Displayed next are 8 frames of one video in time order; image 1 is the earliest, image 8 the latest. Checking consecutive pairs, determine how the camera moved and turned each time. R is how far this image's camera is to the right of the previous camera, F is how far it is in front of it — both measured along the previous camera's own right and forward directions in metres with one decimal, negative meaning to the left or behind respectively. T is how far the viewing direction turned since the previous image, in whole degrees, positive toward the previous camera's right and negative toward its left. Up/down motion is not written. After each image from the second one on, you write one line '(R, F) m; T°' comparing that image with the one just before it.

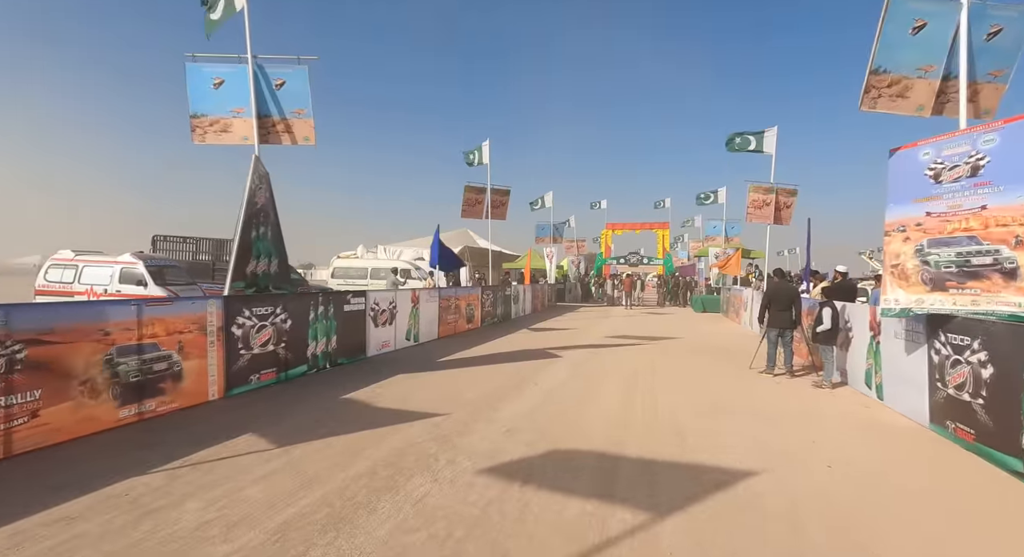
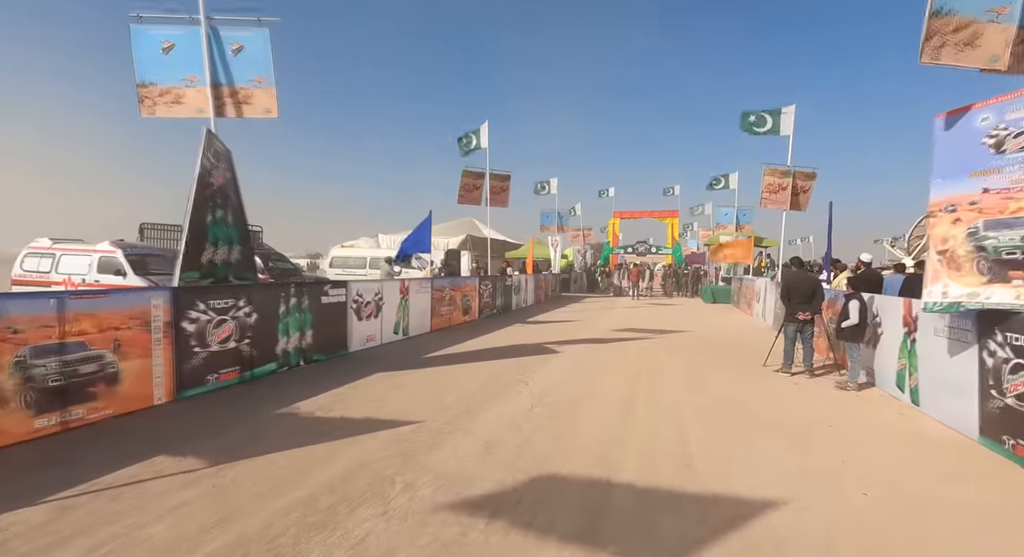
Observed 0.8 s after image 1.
(+0.3, +0.8) m; -1°
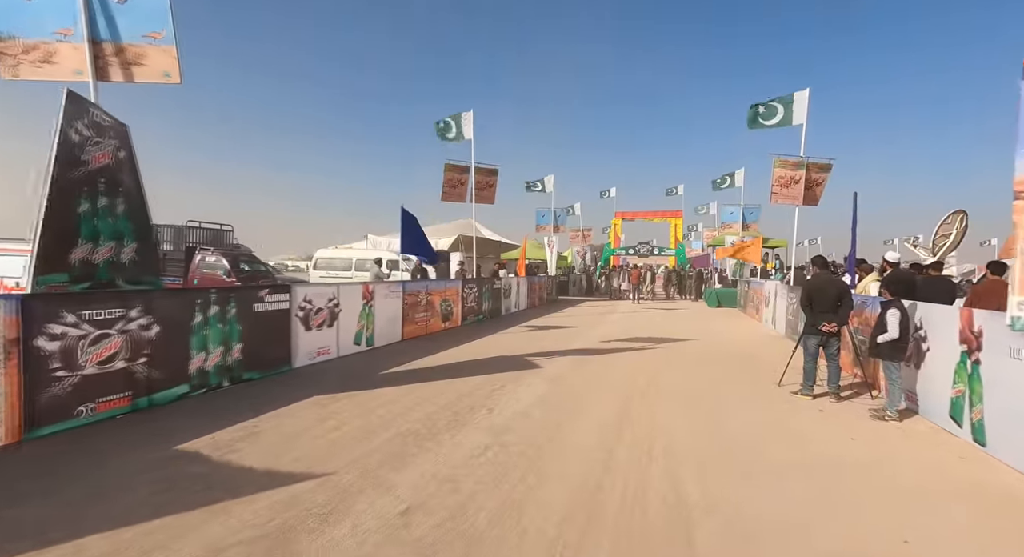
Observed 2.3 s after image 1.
(+0.5, +1.4) m; 0°
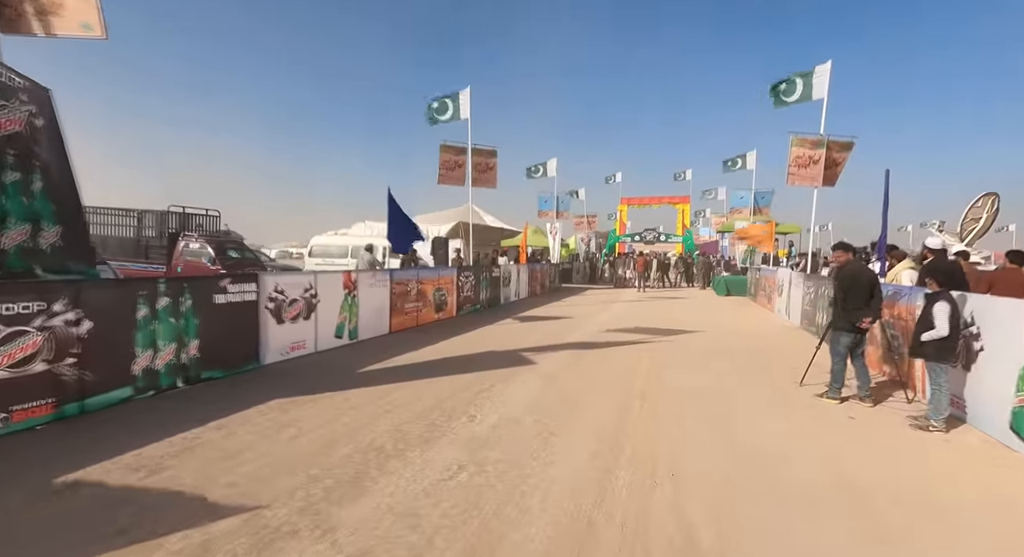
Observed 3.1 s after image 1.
(+0.2, +0.8) m; -1°
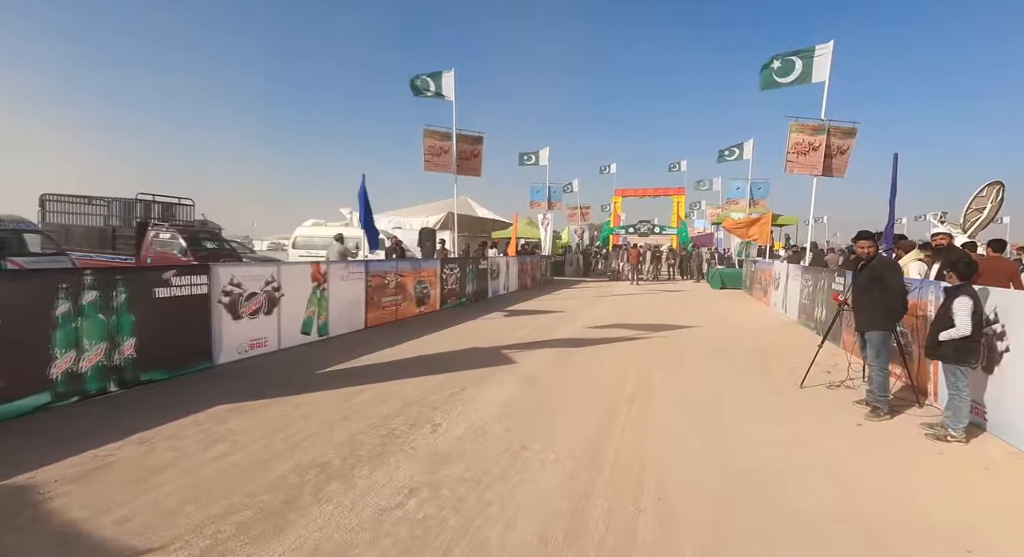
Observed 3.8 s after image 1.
(+0.3, +0.6) m; +1°
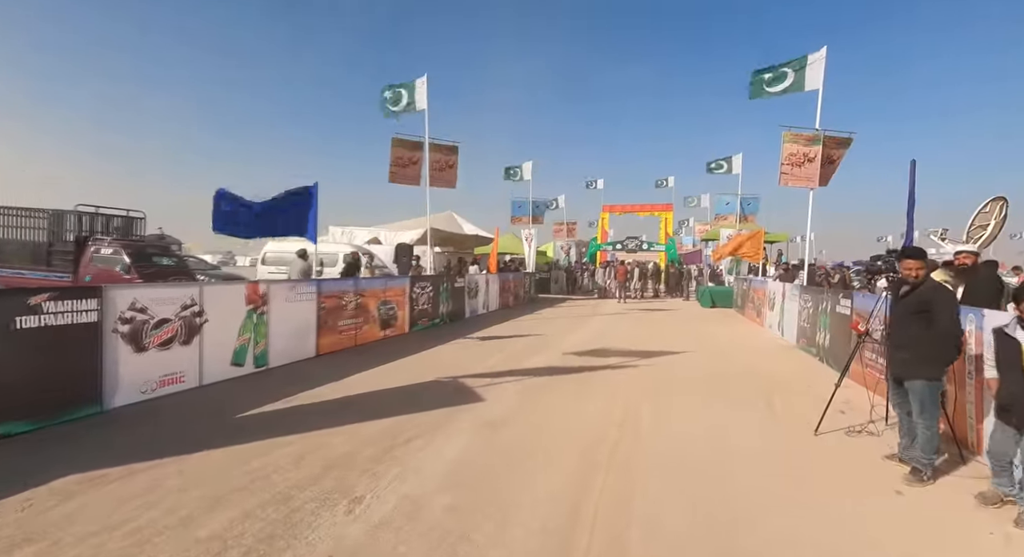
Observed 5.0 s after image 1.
(+0.3, +1.1) m; +1°
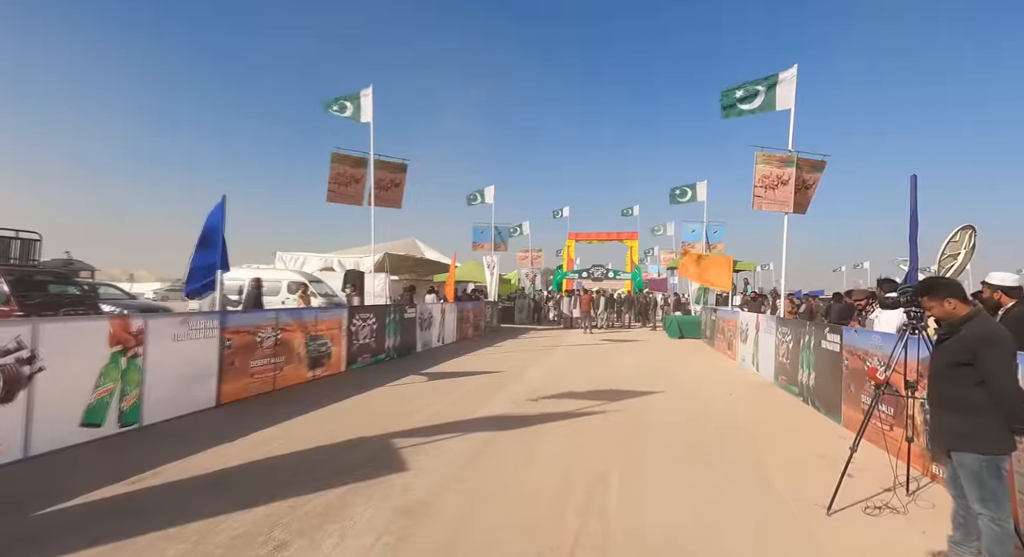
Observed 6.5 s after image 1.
(+0.4, +1.3) m; +4°
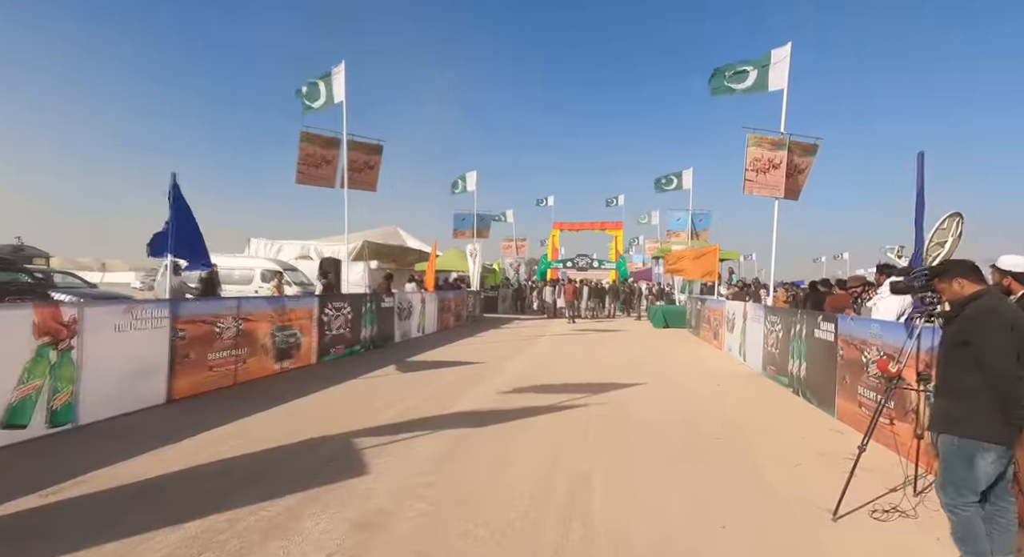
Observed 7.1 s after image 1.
(+0.1, +0.5) m; +2°
